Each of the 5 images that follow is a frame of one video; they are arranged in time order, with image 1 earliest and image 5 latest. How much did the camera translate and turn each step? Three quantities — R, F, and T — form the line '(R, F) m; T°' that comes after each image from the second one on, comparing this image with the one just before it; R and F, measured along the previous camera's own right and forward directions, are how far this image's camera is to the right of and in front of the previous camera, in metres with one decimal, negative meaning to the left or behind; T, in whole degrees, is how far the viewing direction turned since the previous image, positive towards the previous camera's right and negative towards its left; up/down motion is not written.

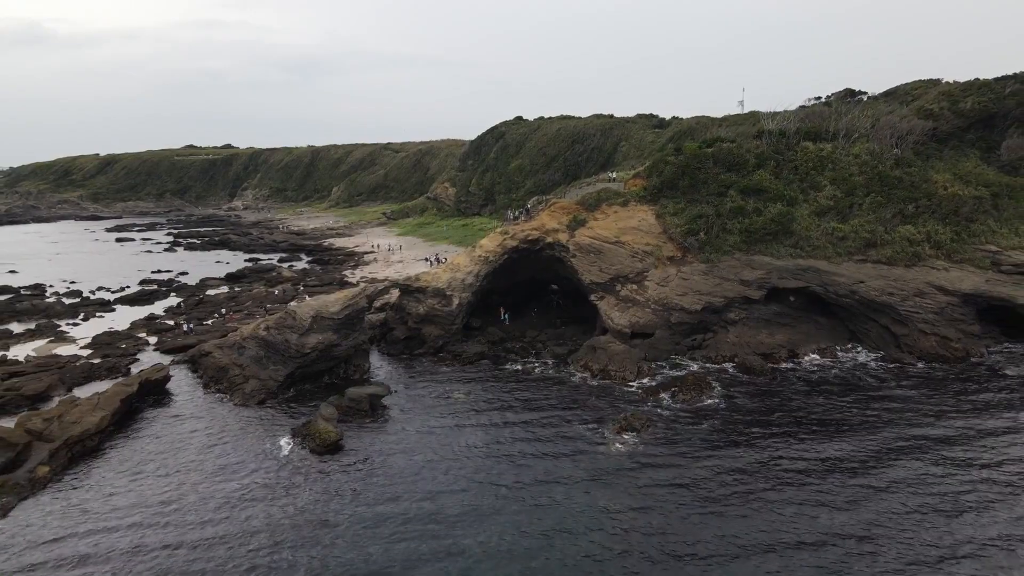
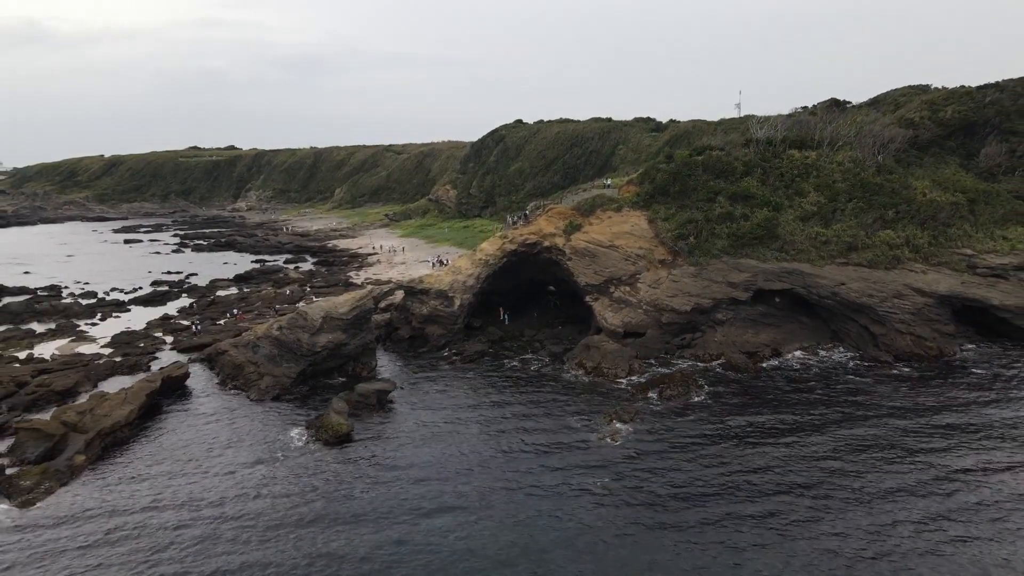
(+0.1, -1.6) m; 0°
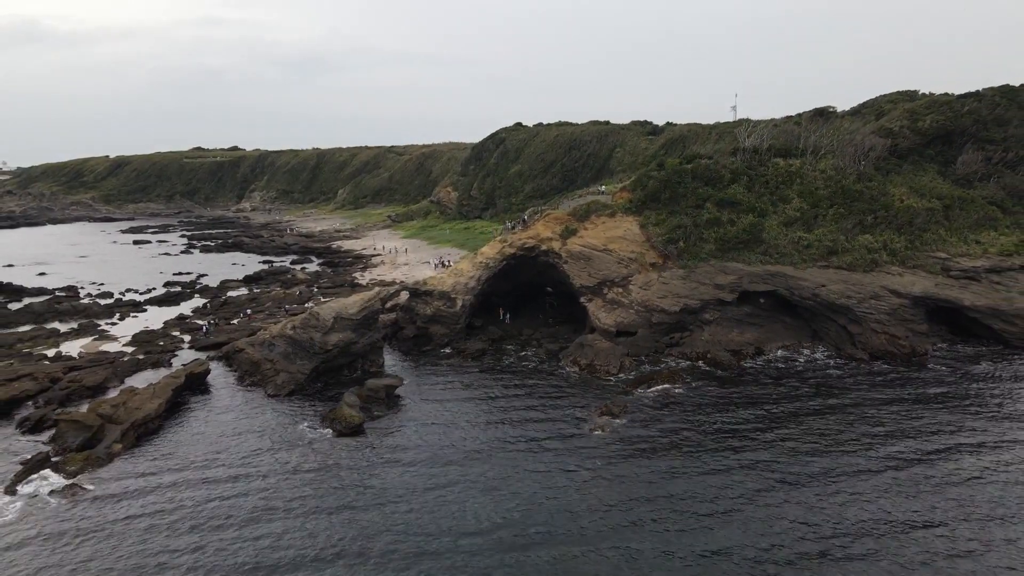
(+0.1, -1.8) m; 0°
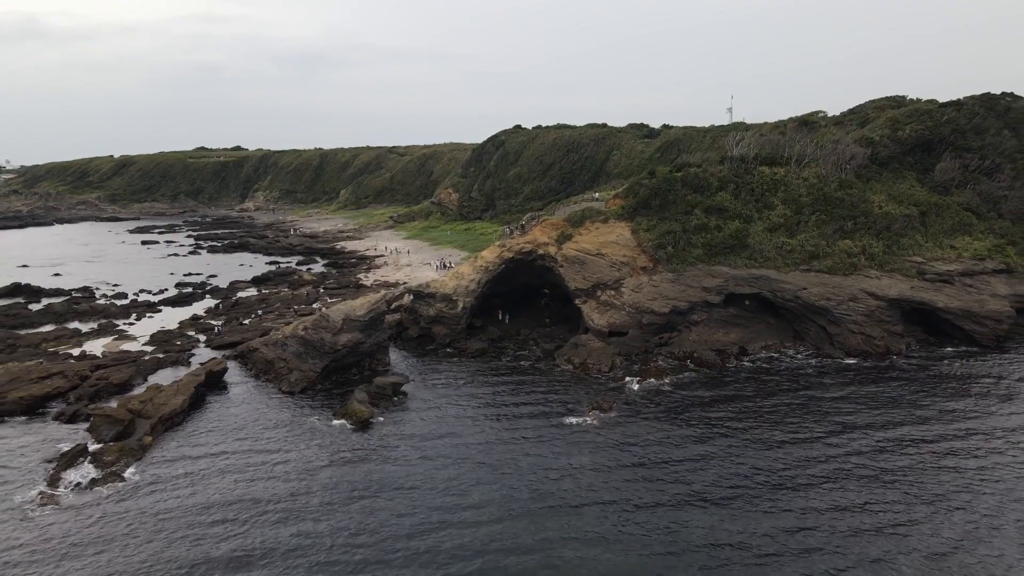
(+0.1, -1.9) m; 0°
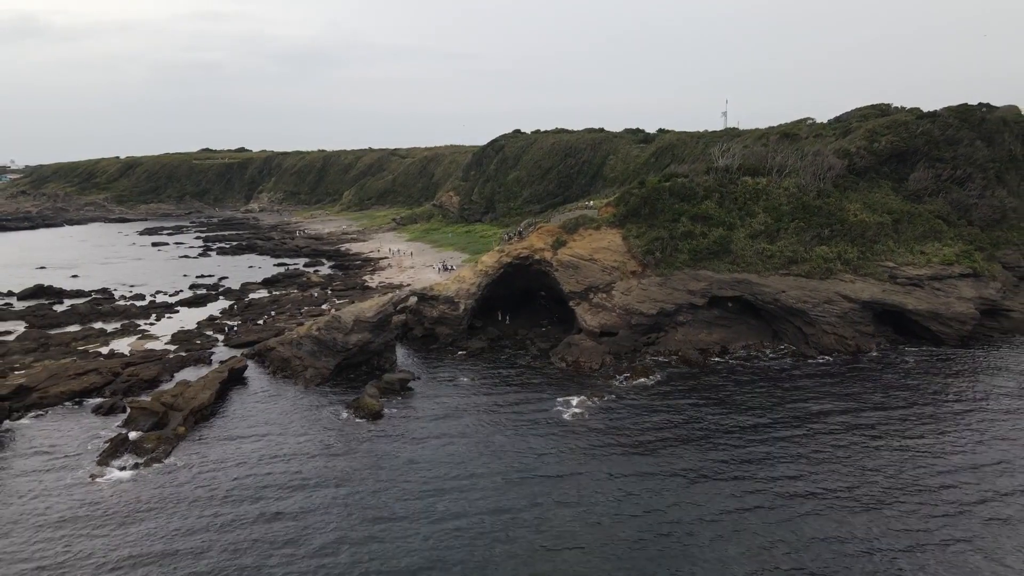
(+0.1, -2.5) m; 0°
